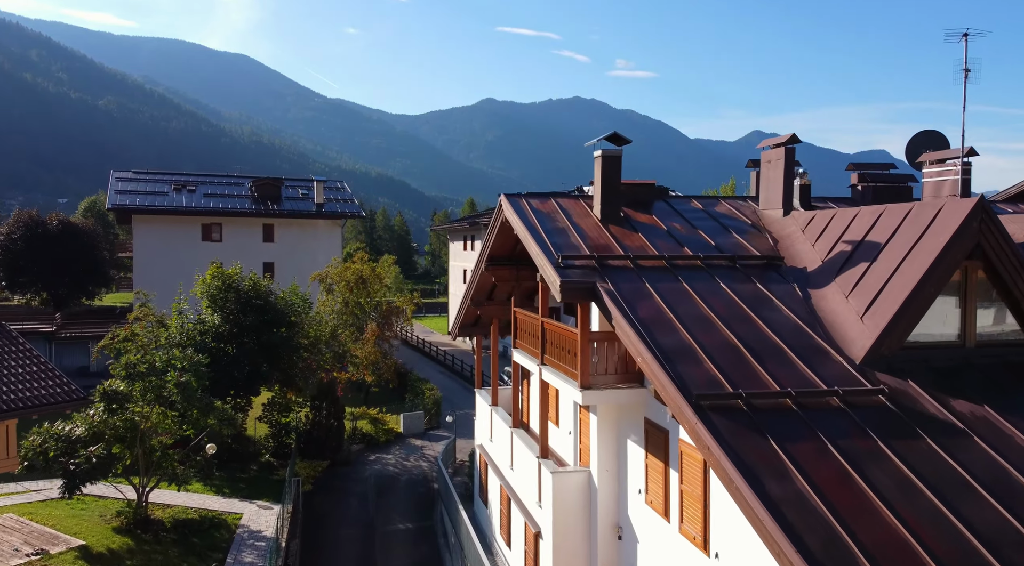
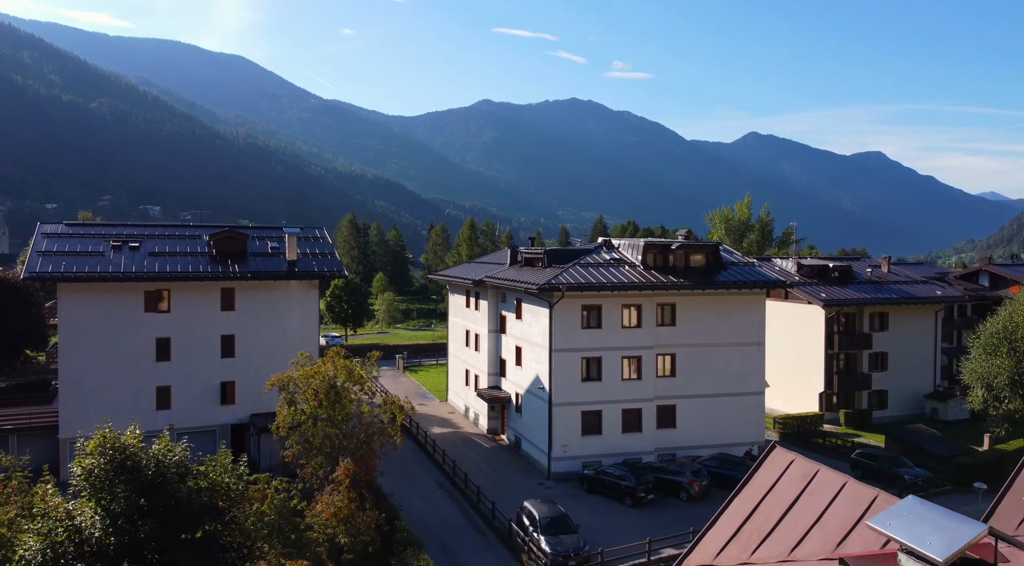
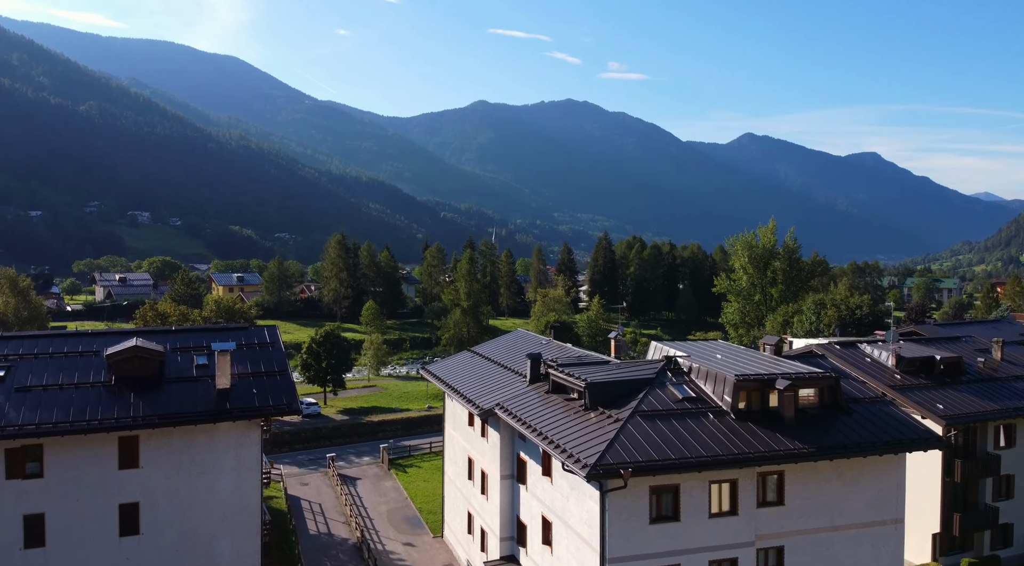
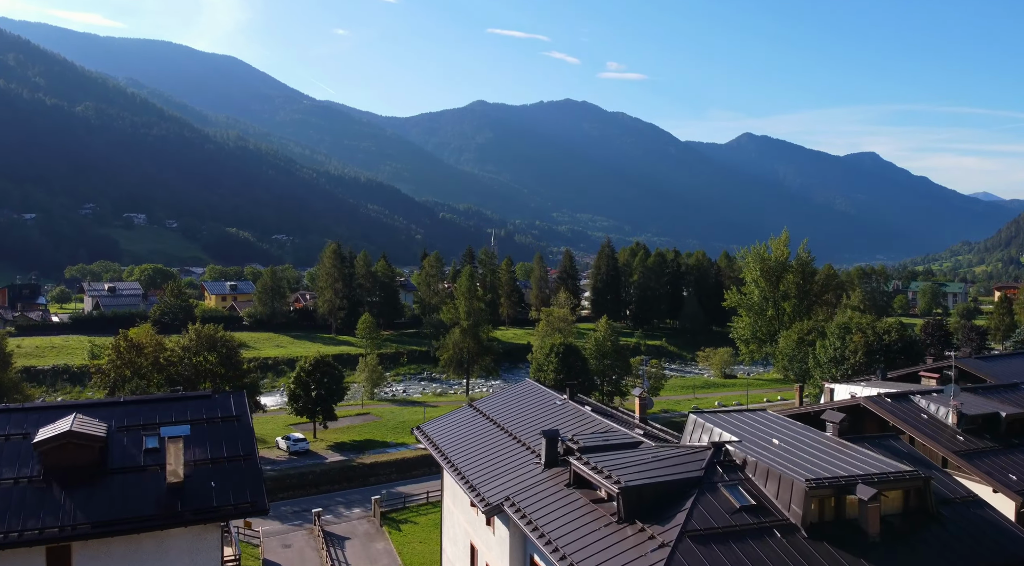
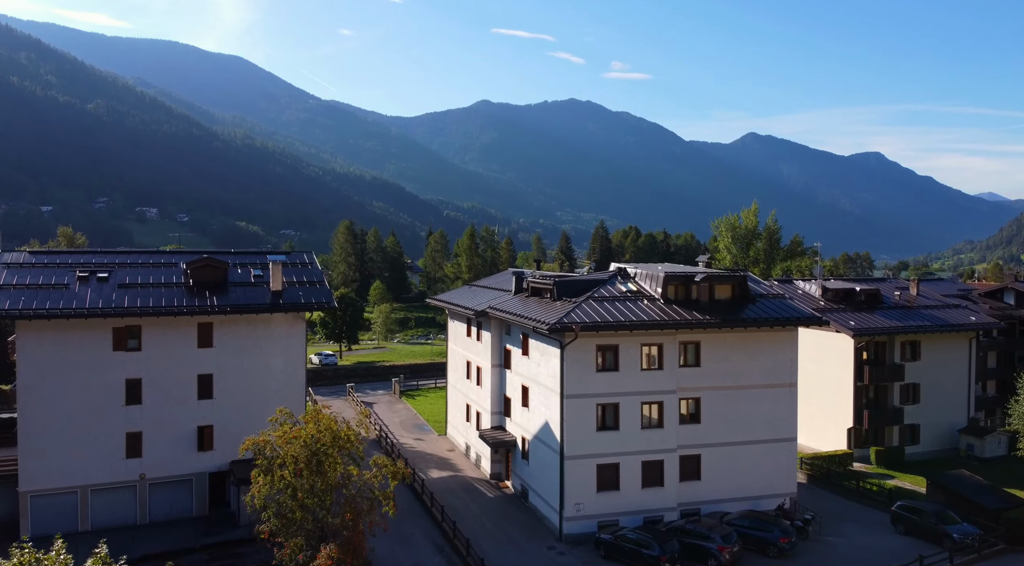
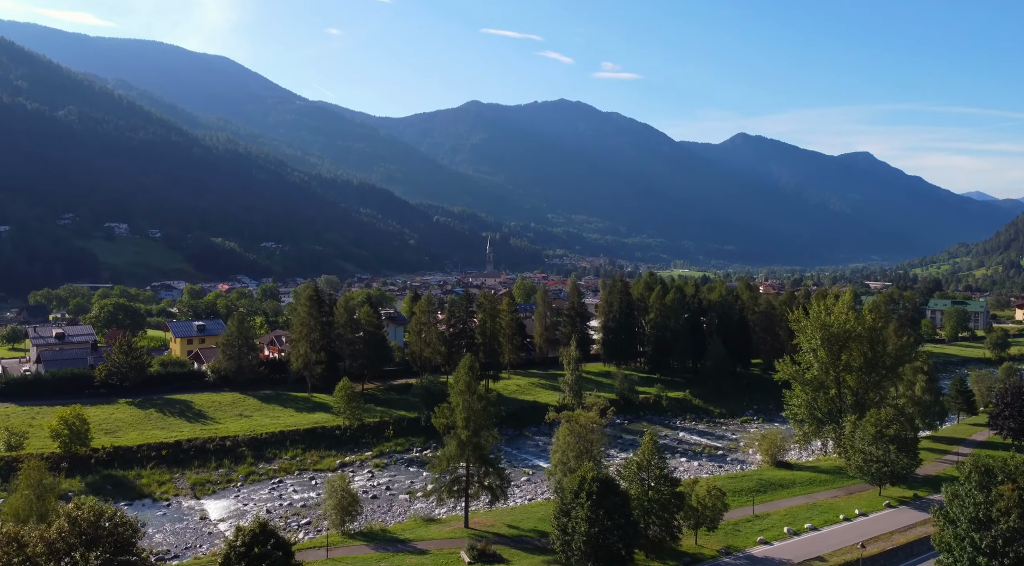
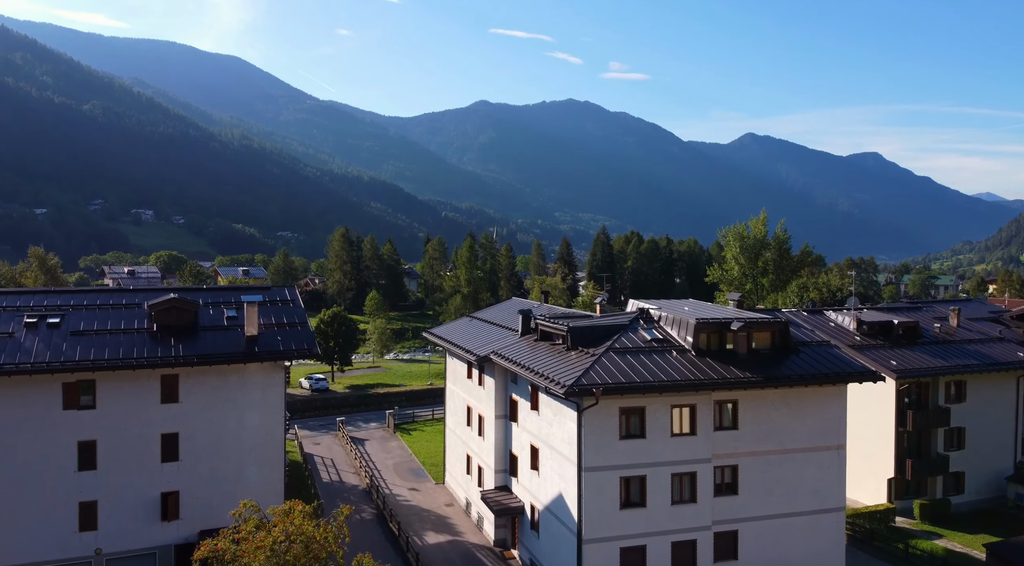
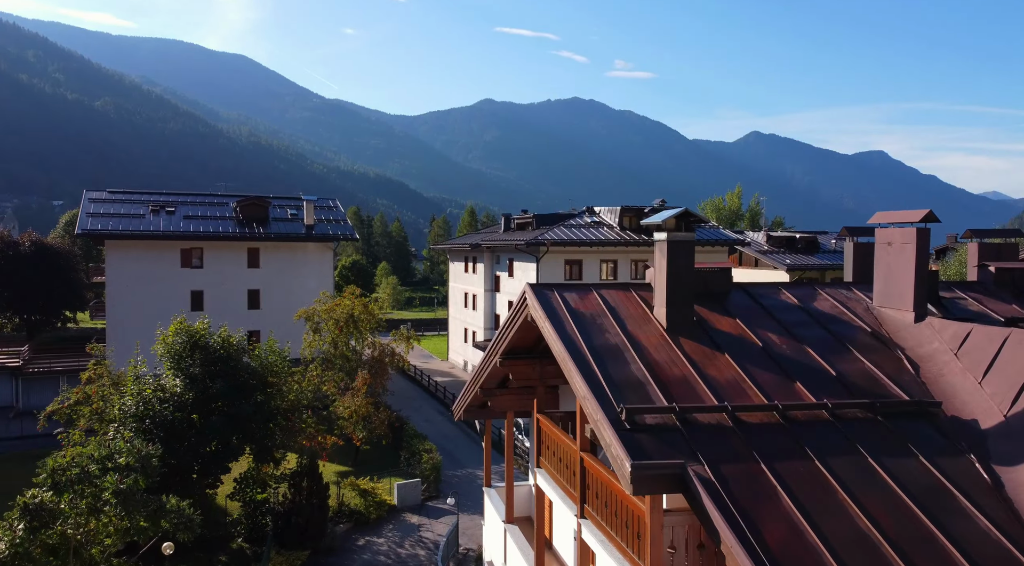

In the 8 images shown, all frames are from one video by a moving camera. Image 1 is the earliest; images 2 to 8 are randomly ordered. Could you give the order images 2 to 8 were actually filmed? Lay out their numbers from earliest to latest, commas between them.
8, 2, 5, 7, 3, 4, 6
